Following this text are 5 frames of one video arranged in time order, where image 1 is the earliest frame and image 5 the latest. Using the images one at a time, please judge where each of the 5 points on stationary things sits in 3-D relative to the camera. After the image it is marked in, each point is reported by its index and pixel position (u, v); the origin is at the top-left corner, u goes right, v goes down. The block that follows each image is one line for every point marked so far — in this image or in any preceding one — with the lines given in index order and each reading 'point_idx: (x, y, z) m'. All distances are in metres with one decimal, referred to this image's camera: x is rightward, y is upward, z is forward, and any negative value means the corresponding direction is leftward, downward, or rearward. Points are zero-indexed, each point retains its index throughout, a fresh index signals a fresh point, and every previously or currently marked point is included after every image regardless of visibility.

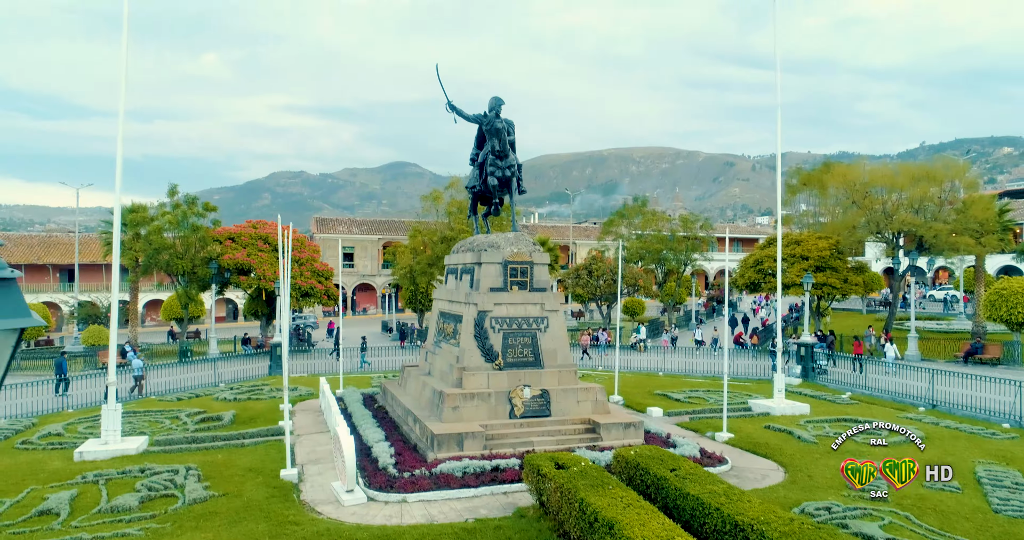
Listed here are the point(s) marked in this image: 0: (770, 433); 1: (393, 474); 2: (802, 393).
0: (+5.3, -3.3, +14.6) m
1: (-1.9, -3.1, +10.8) m
2: (+8.1, -3.4, +20.0) m
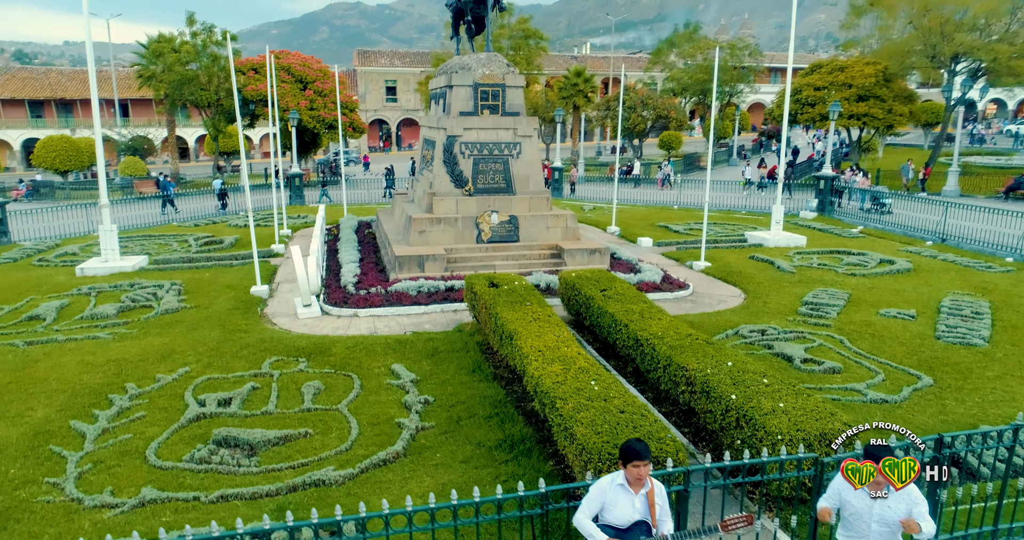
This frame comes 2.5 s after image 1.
0: (+4.8, +0.1, +14.4) m
1: (-2.6, -0.3, +11.3) m
2: (+8.2, +1.2, +19.5) m
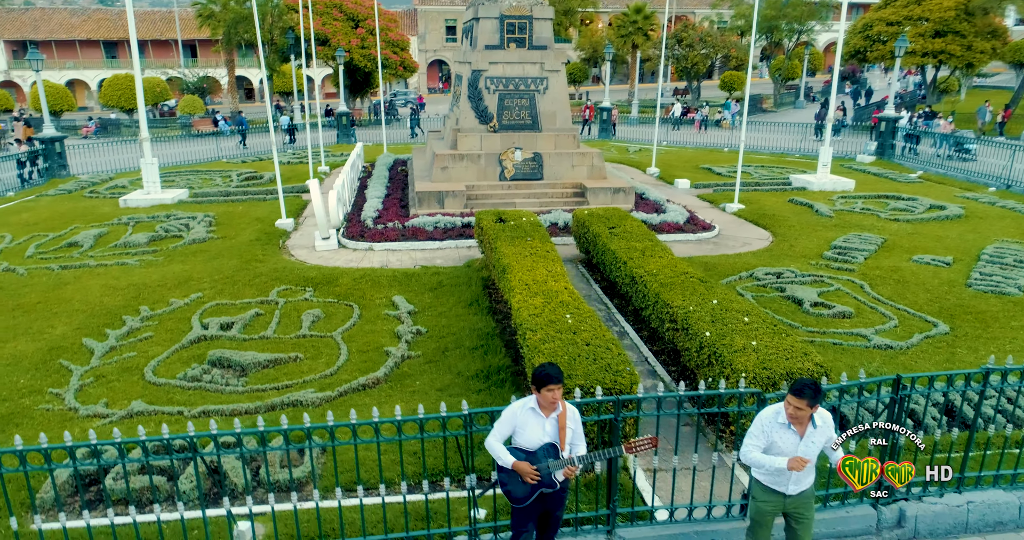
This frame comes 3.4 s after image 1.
0: (+5.4, +1.2, +13.8) m
1: (-2.3, +0.7, +11.4) m
2: (+9.2, +2.6, +18.5) m
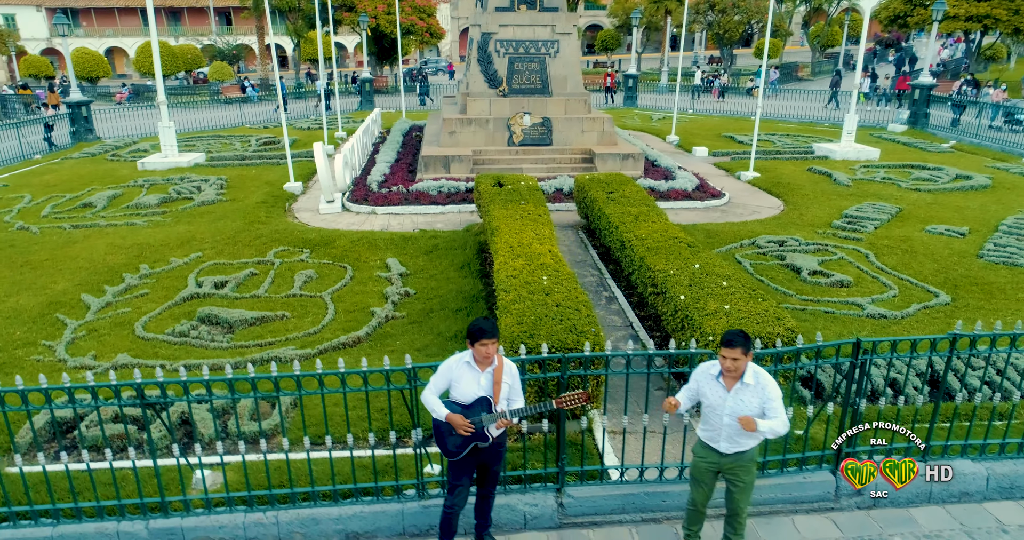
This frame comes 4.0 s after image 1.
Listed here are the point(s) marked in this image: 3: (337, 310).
0: (+5.6, +1.8, +13.5) m
1: (-2.2, +1.3, +11.5) m
2: (+9.6, +3.3, +17.9) m
3: (-1.8, -0.4, +7.3) m
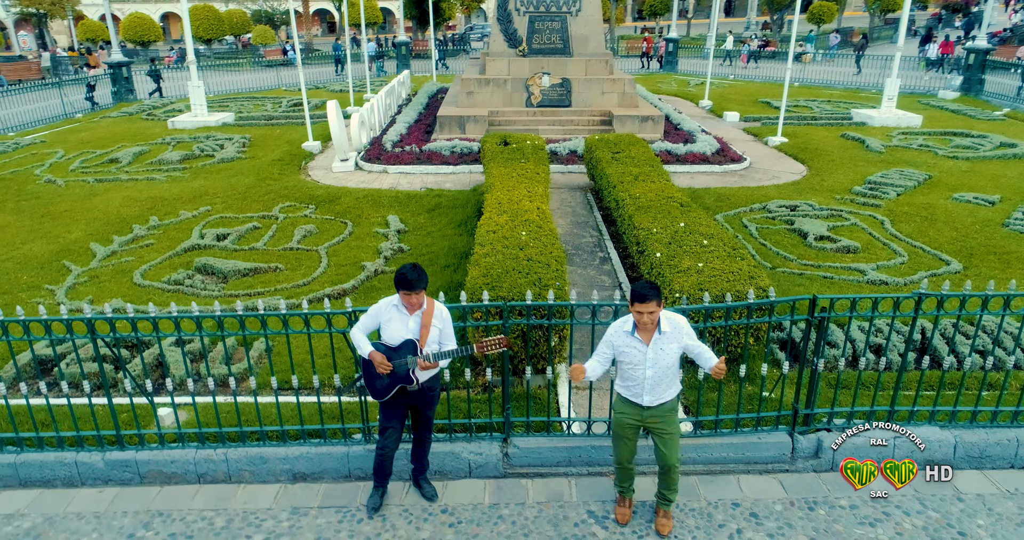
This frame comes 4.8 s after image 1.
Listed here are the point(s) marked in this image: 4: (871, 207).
0: (+5.9, +2.3, +12.9) m
1: (-2.0, +1.9, +11.5) m
2: (+10.3, +3.9, +17.0) m
3: (-1.9, +0.1, +7.4) m
4: (+4.5, +0.8, +8.9) m
